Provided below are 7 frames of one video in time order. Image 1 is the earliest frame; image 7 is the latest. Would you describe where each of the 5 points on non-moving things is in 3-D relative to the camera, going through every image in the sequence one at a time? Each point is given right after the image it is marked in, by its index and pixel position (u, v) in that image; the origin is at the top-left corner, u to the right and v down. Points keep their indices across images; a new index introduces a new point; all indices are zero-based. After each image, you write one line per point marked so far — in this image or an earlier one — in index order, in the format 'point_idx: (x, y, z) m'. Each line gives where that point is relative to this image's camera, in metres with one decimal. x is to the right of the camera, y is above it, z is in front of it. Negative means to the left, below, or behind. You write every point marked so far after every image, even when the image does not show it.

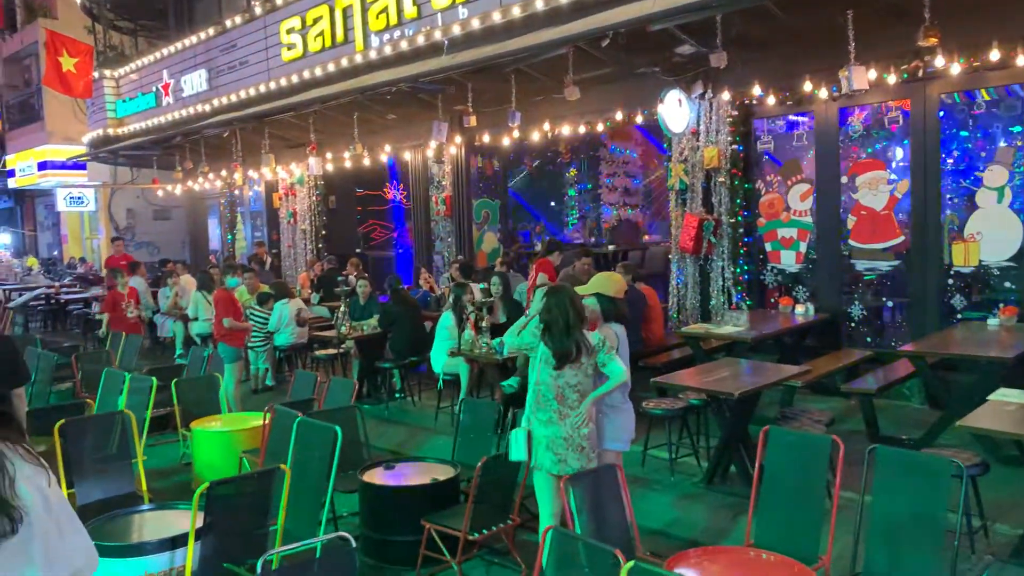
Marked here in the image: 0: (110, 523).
0: (-2.1, -1.2, +4.3) m
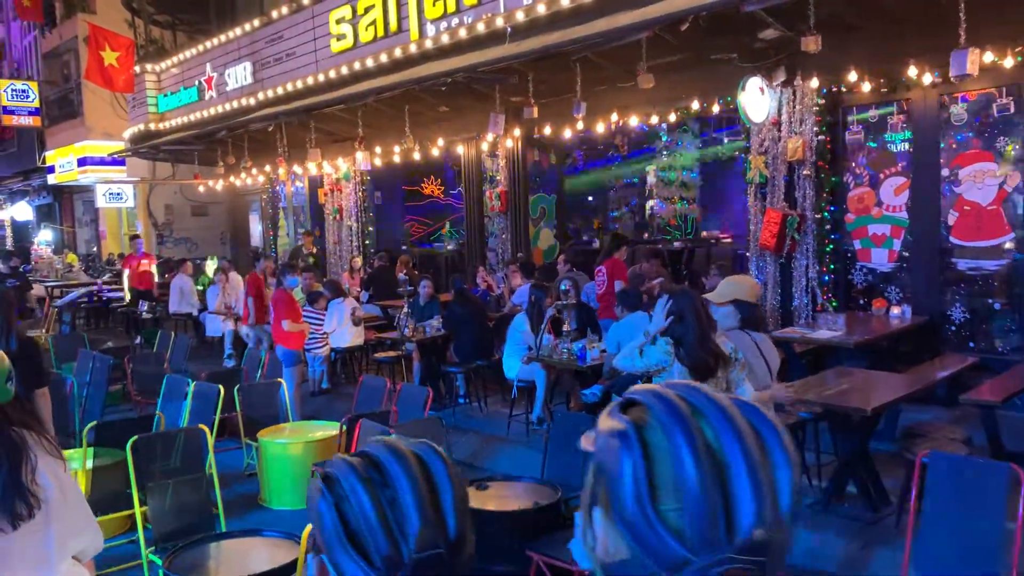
0: (-1.6, -1.3, +4.0) m
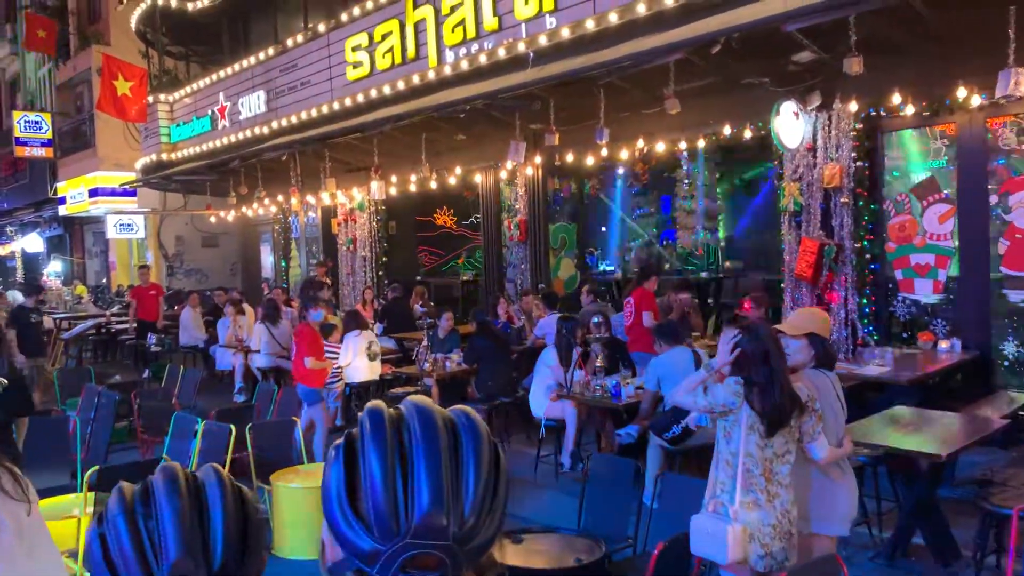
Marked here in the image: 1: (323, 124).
0: (-1.4, -1.4, +3.6) m
1: (-2.8, +2.4, +12.1) m
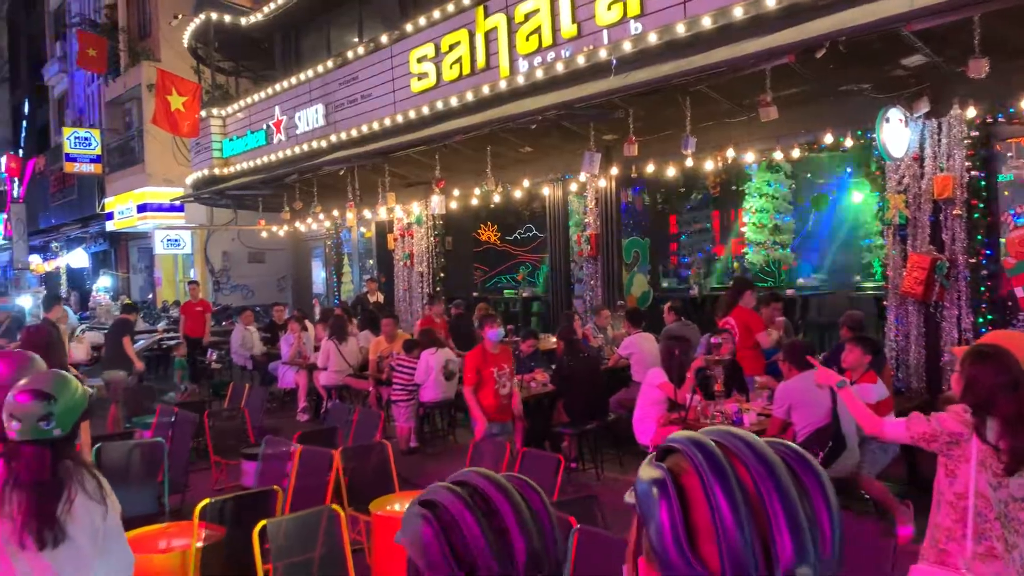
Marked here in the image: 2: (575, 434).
0: (-0.7, -1.5, +3.2) m
1: (-1.9, +2.2, +11.9) m
2: (+0.6, -1.3, +7.2) m
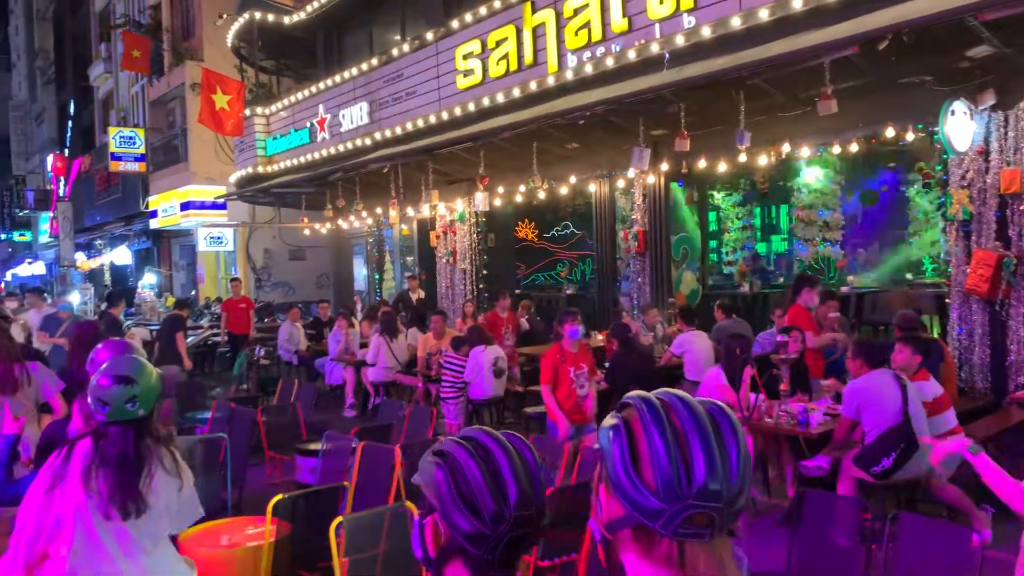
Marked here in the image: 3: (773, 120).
0: (-0.4, -1.5, +3.2) m
1: (-1.2, +2.3, +11.9) m
2: (+1.0, -1.3, +7.2) m
3: (+2.9, +1.8, +8.9) m
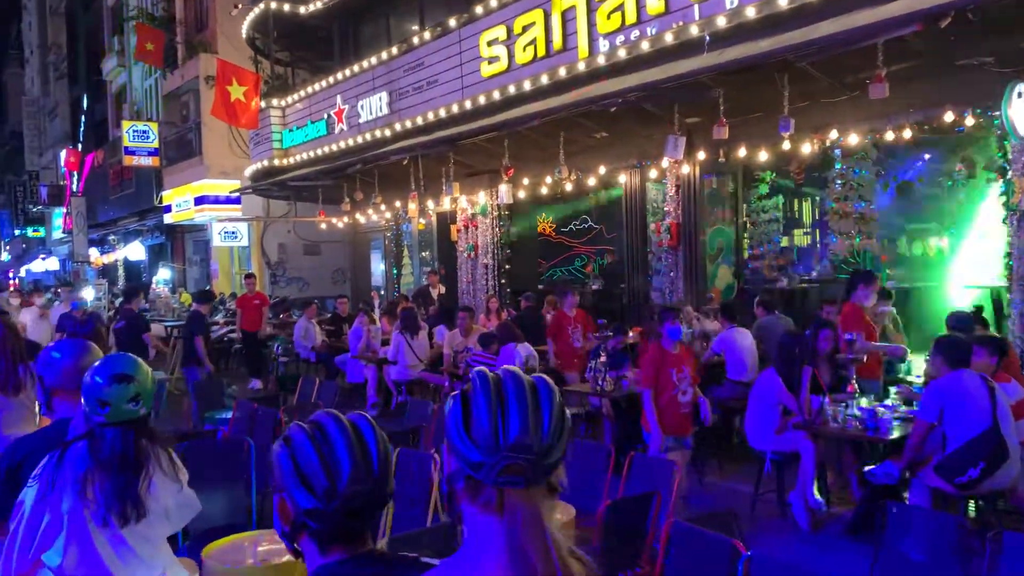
0: (-0.1, -1.5, +2.8) m
1: (-0.8, +2.3, +11.5) m
2: (+1.3, -1.2, +6.8) m
3: (+3.2, +1.9, +8.5) m
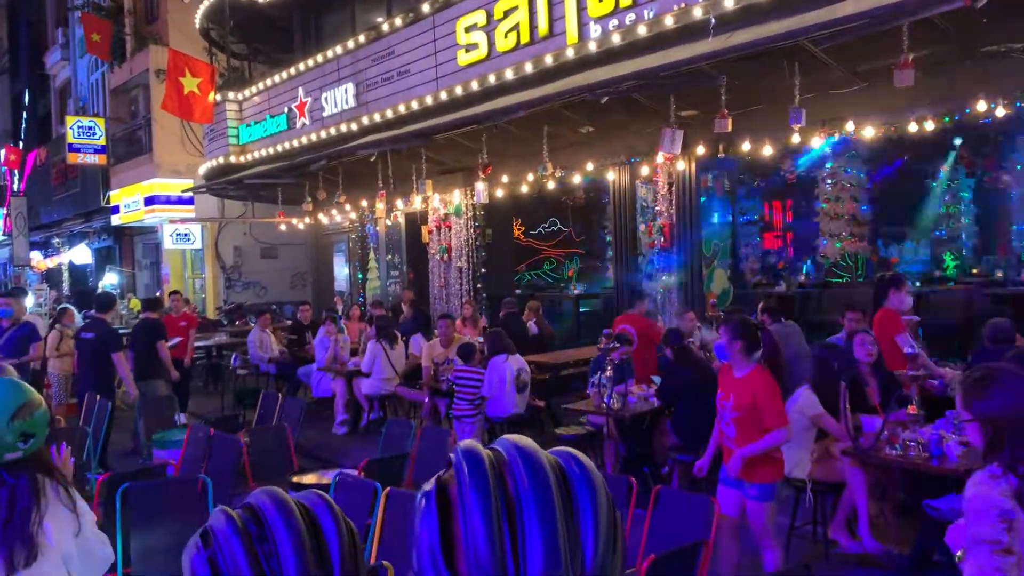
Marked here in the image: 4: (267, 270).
0: (0.0, -1.5, +2.0) m
1: (-1.1, +2.3, +10.7) m
2: (+1.3, -1.3, +6.1) m
3: (+3.1, +1.8, +7.9) m
4: (-5.8, +0.4, +19.3) m
